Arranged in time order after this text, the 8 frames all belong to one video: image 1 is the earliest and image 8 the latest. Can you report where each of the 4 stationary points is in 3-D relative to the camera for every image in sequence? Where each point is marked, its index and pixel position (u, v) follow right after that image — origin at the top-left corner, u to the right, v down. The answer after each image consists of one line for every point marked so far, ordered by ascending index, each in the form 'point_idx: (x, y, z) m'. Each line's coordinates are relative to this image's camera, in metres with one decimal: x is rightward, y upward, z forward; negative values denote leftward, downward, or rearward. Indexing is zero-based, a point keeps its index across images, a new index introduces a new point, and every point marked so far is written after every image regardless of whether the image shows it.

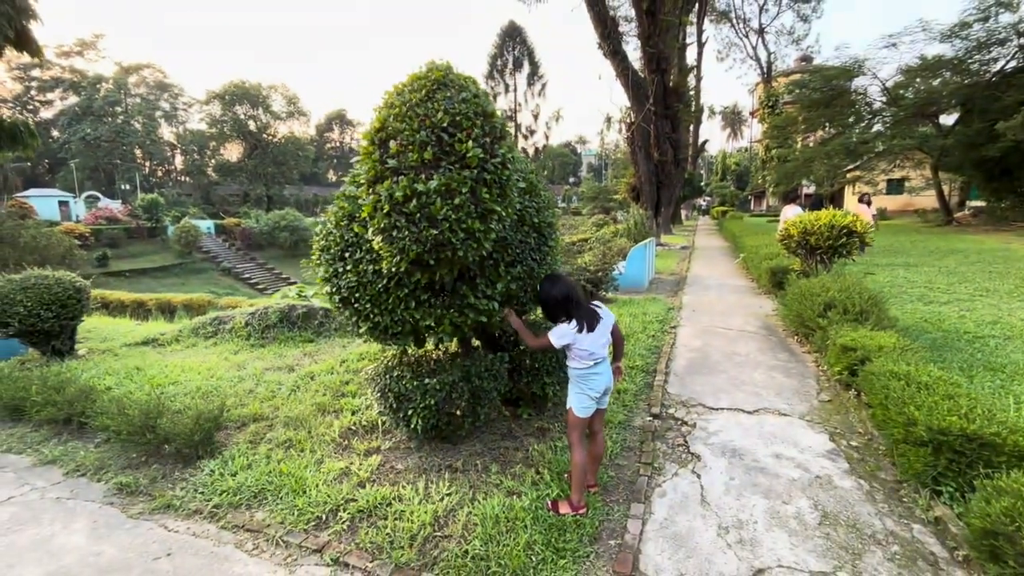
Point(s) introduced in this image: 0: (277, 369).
0: (-2.2, -0.8, +4.5) m
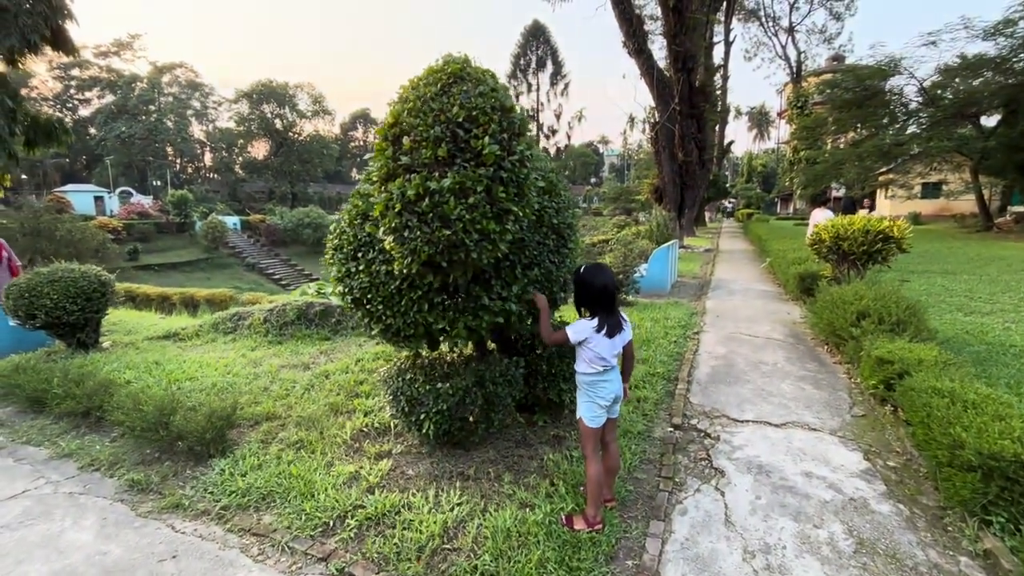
0: (-2.1, -0.7, +4.5) m
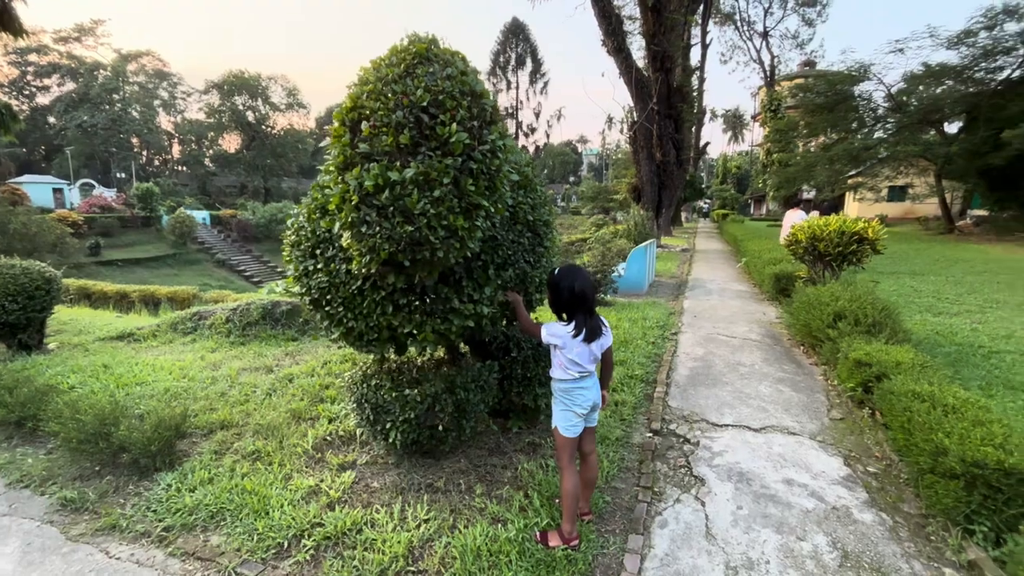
0: (-2.3, -0.7, +4.2) m
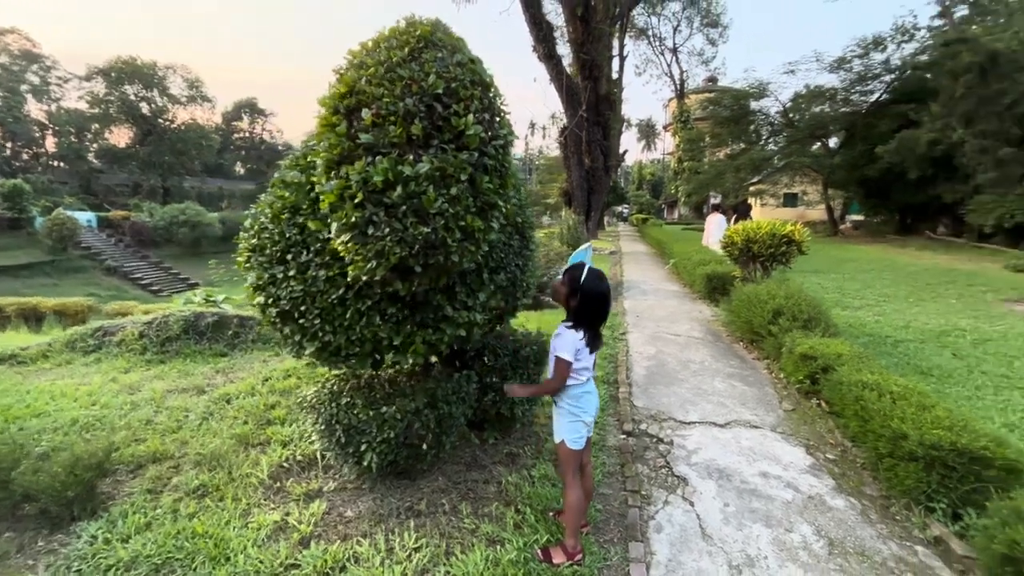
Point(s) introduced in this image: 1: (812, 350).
0: (-2.6, -0.8, +3.7) m
1: (+2.3, -0.5, +3.7) m
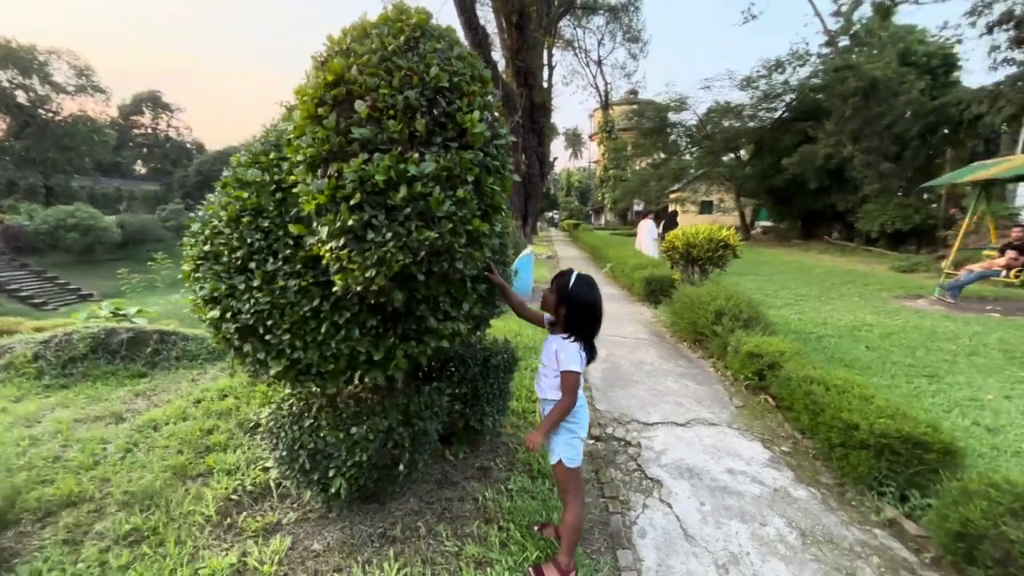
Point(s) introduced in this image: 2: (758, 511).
0: (-2.8, -0.9, +3.3) m
1: (+2.0, -0.5, +3.9) m
2: (+1.2, -1.1, +2.4) m
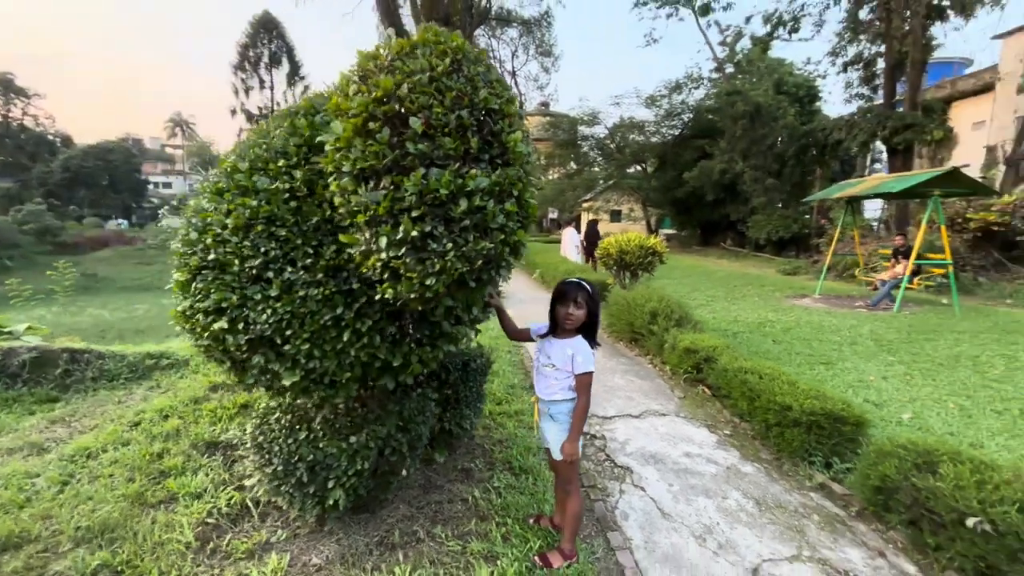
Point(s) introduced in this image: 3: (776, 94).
0: (-3.0, -1.0, +2.9) m
1: (+1.7, -0.5, +4.4) m
2: (+1.2, -1.1, +2.7) m
3: (+10.3, +7.6, +18.7) m
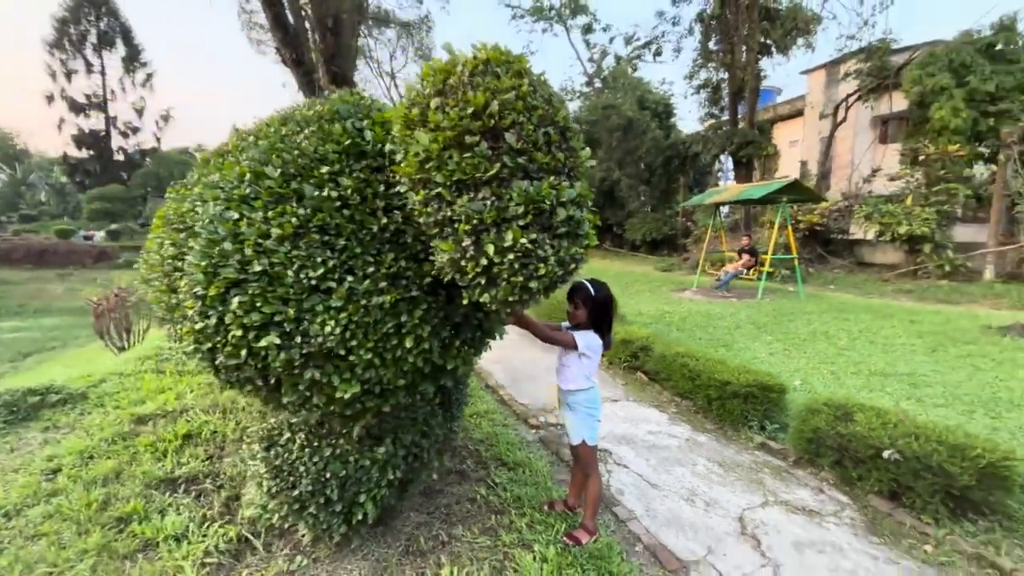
0: (-3.0, -1.1, +2.2) m
1: (+1.2, -0.5, +4.9) m
2: (+1.1, -1.1, +3.1) m
3: (+5.8, +7.7, +20.8) m
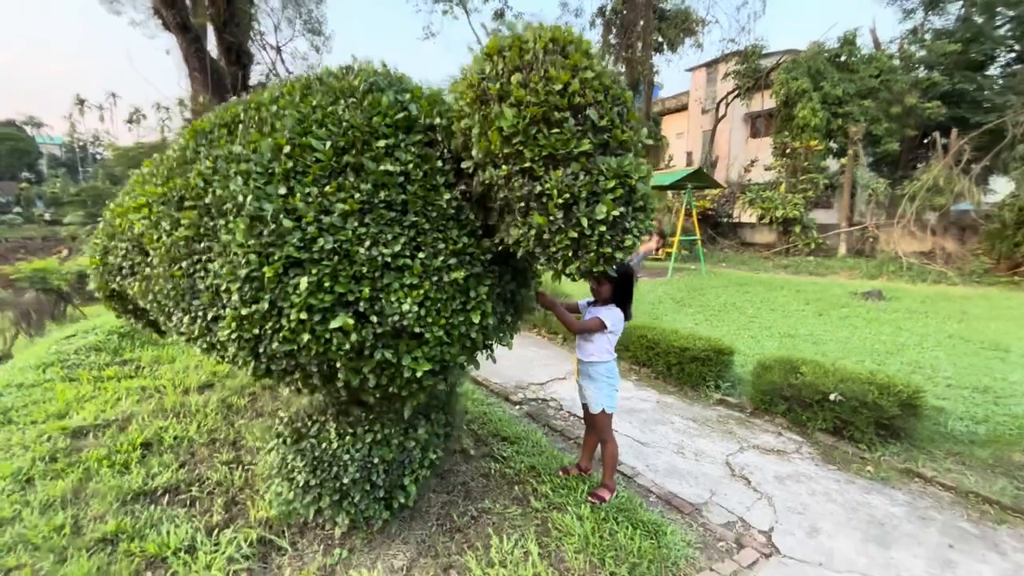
0: (-2.7, -1.1, +1.8) m
1: (+0.8, -0.3, +5.1) m
2: (+1.1, -0.9, +3.4) m
3: (+1.8, +8.5, +21.4) m
